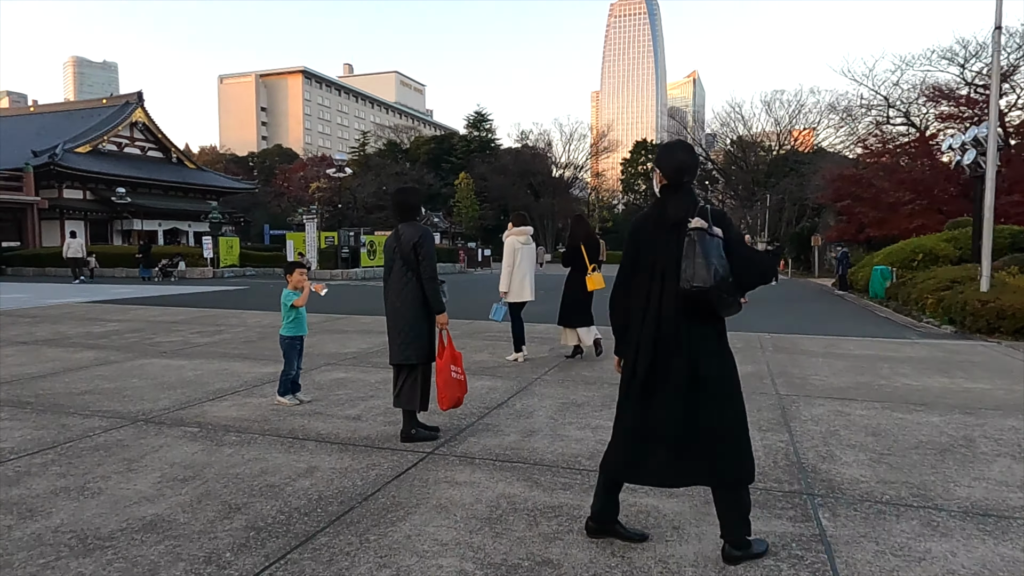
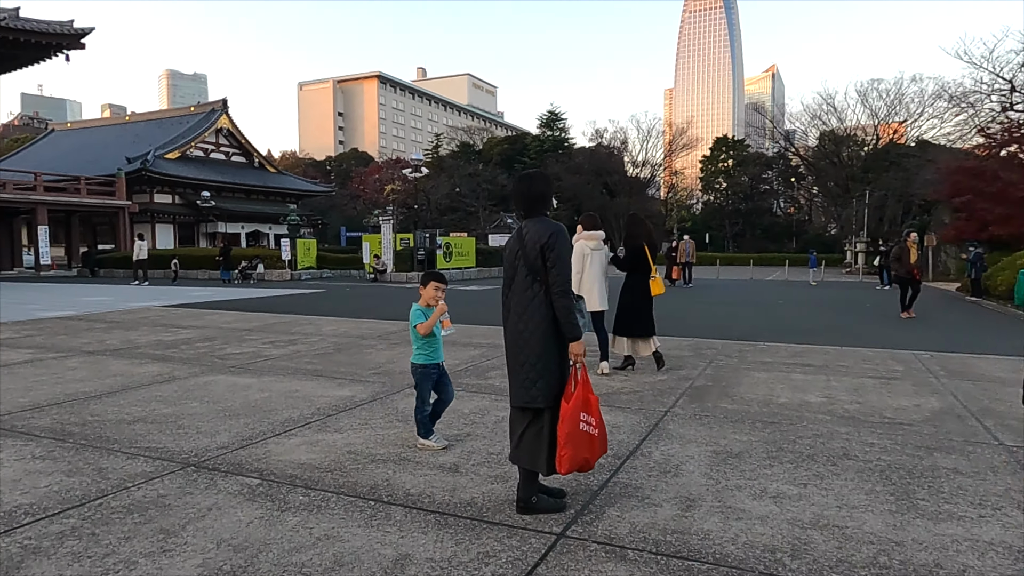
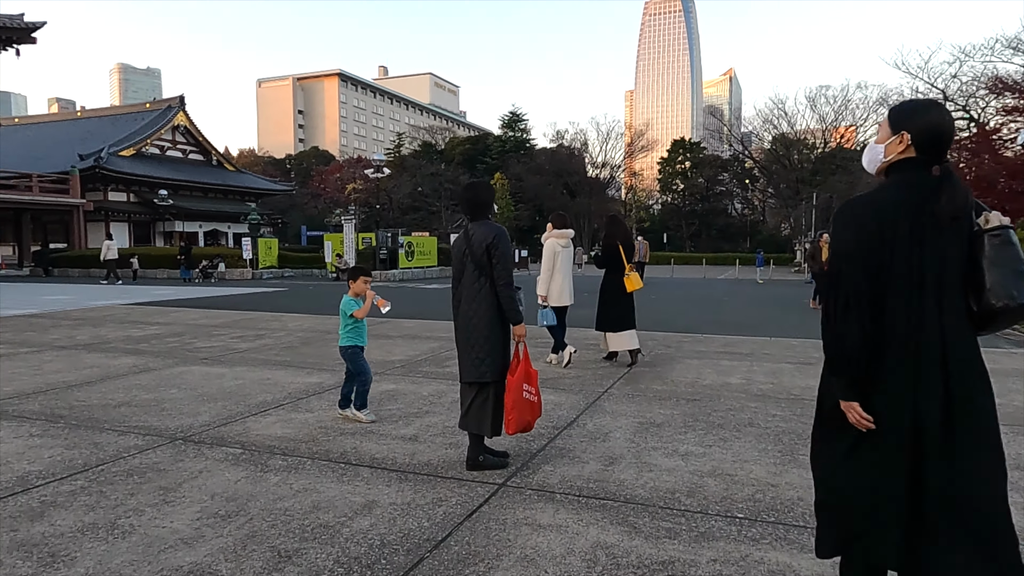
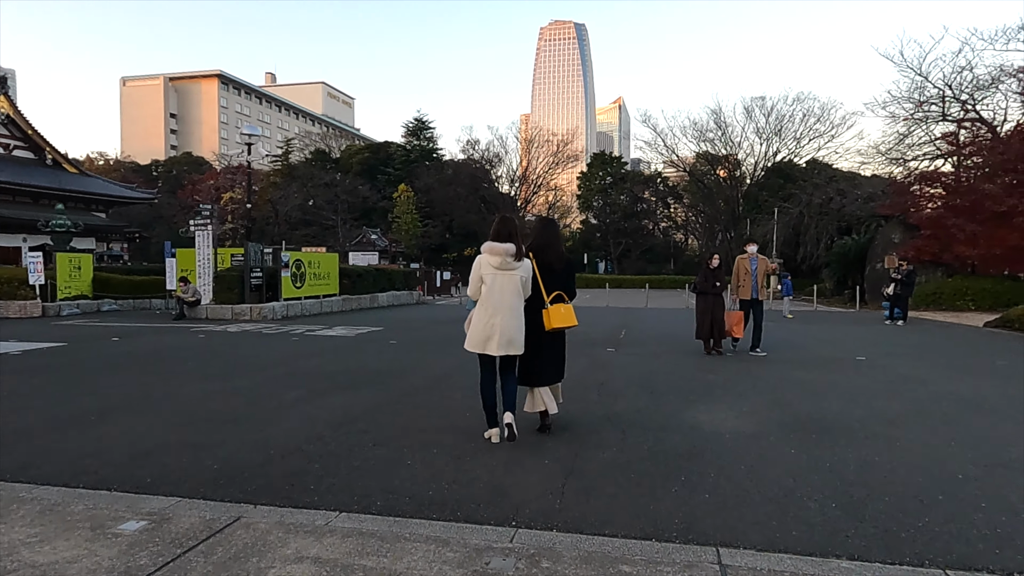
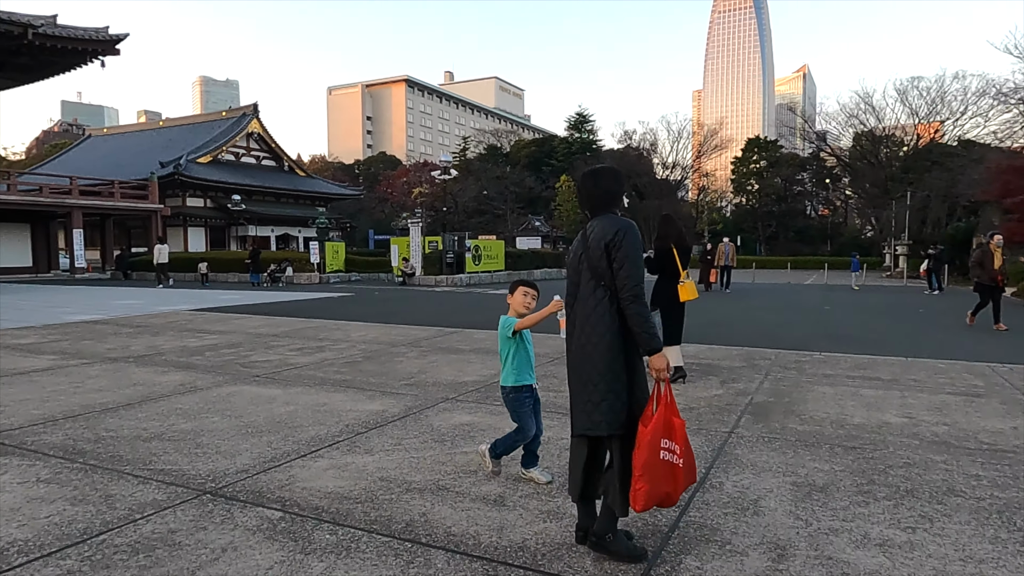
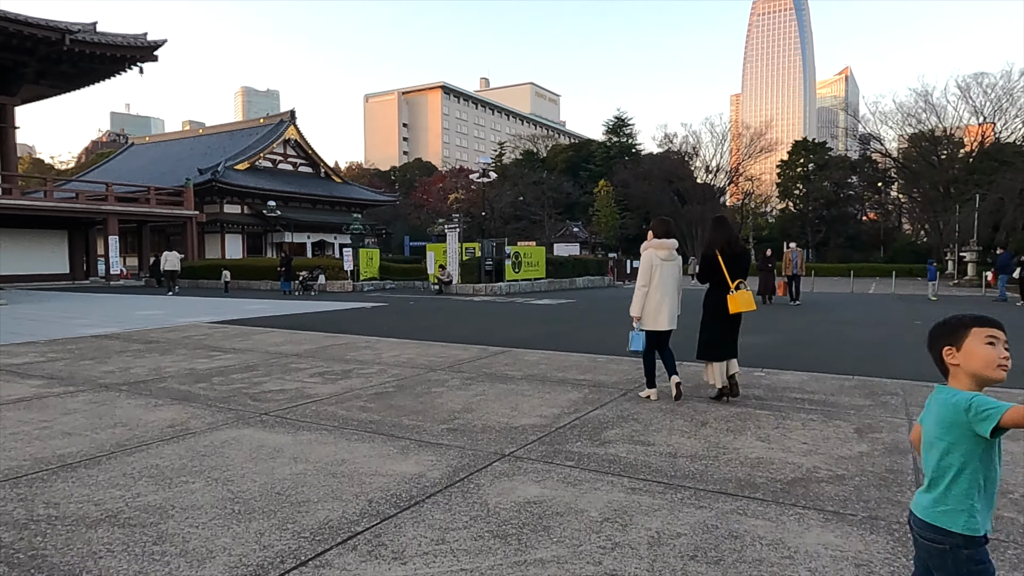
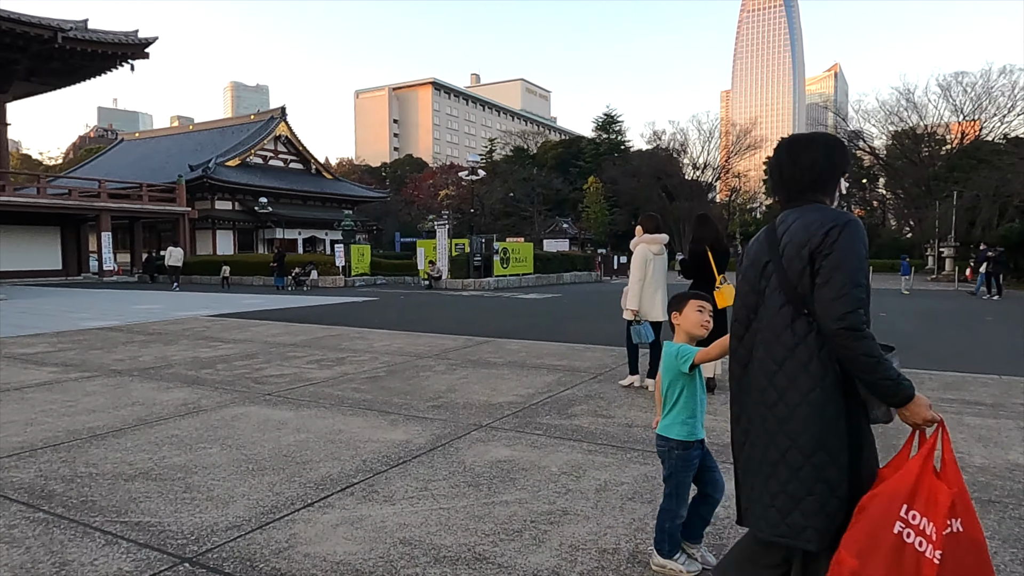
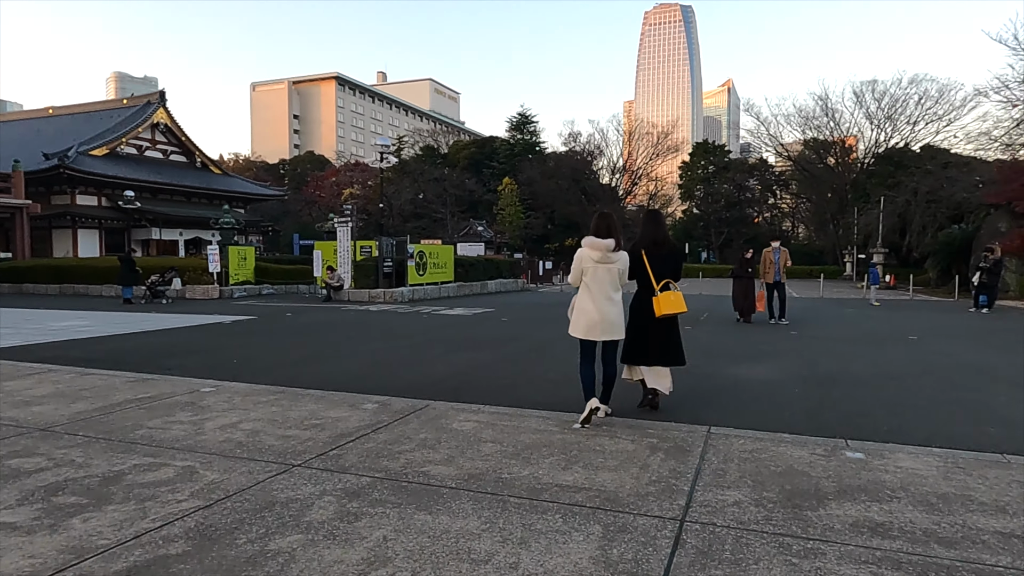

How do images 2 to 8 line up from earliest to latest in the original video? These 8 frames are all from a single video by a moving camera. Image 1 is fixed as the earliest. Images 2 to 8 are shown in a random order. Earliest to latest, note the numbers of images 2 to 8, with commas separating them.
3, 2, 5, 7, 6, 8, 4
